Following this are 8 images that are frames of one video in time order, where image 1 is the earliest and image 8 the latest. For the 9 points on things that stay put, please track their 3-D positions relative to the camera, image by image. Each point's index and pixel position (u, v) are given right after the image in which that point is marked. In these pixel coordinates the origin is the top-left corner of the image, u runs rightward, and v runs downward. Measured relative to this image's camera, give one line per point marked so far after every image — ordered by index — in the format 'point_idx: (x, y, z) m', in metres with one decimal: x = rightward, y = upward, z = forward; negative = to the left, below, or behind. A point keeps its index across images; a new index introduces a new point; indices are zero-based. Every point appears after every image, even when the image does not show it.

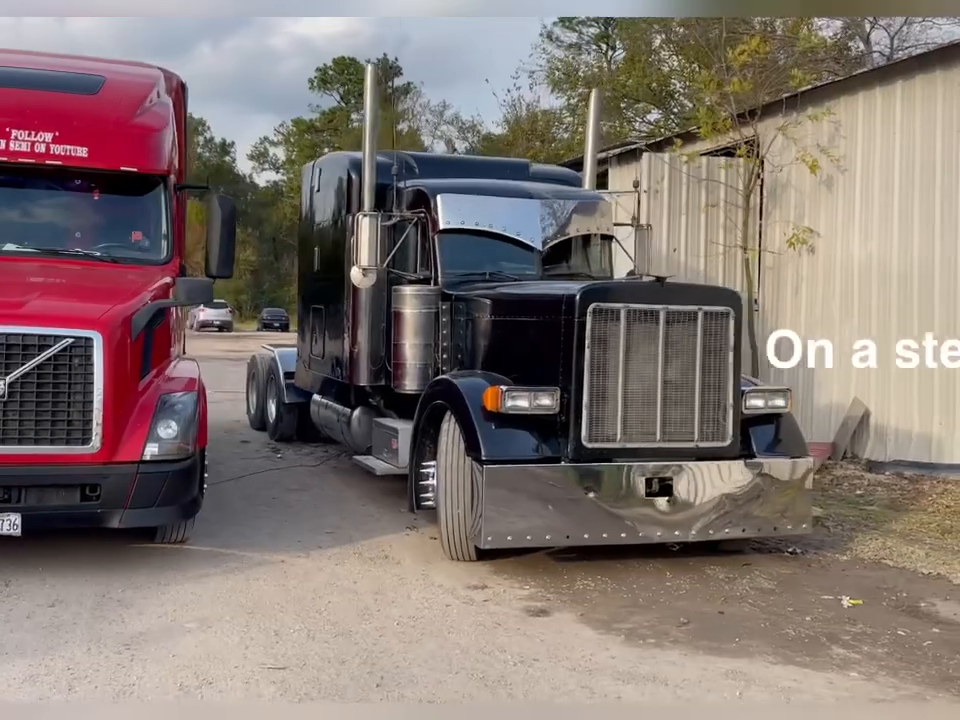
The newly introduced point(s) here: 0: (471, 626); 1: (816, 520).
0: (-0.1, -1.3, +5.0) m
1: (+2.5, -1.2, +7.8) m
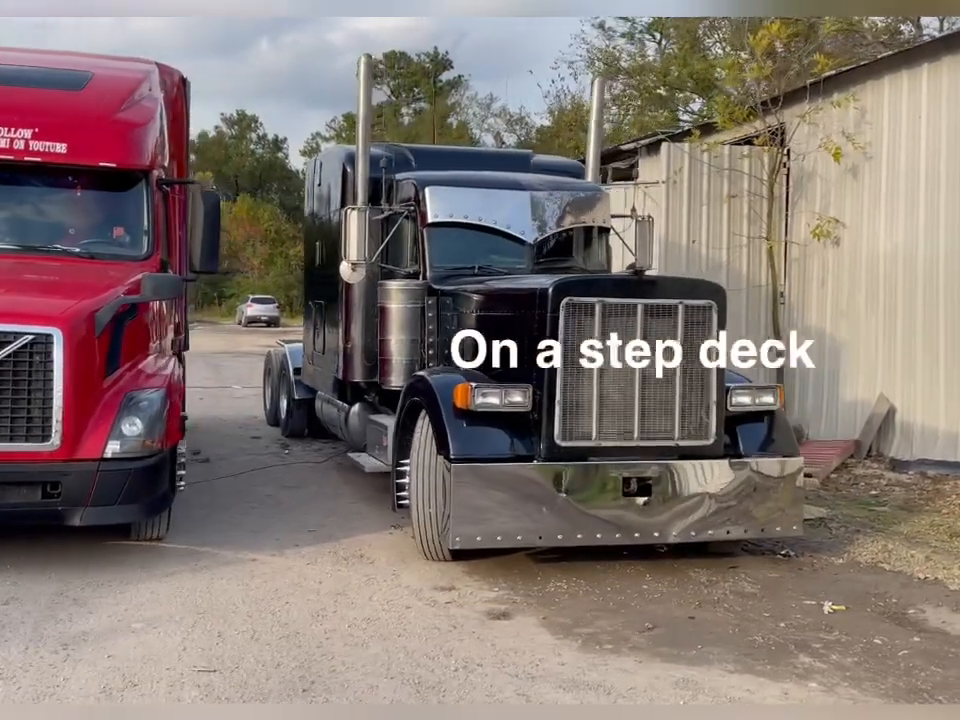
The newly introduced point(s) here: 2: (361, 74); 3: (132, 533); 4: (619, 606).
0: (-0.3, -1.2, +4.9) m
1: (+2.4, -1.1, +7.5) m
2: (-0.9, +2.2, +8.0) m
3: (-2.0, -1.0, +6.2) m
4: (+0.7, -1.3, +5.4) m
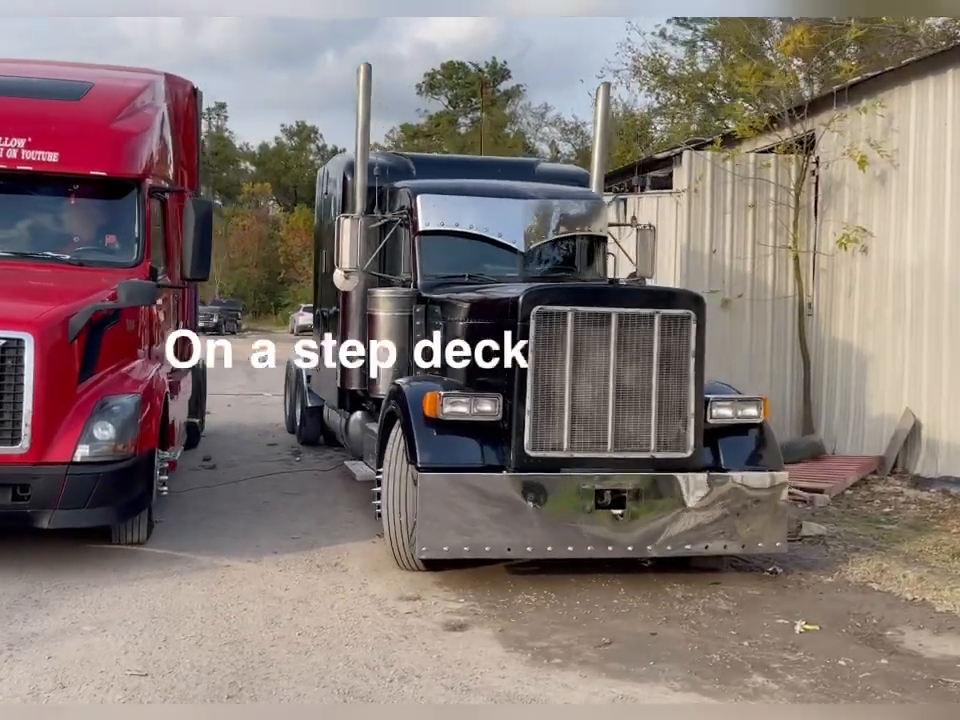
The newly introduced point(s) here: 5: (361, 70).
0: (-0.5, -1.3, +4.9) m
1: (+2.4, -1.2, +7.3) m
2: (-0.9, +2.1, +8.0) m
3: (-2.2, -1.0, +6.3) m
4: (+0.5, -1.3, +5.3) m
5: (-0.9, +2.2, +8.0) m
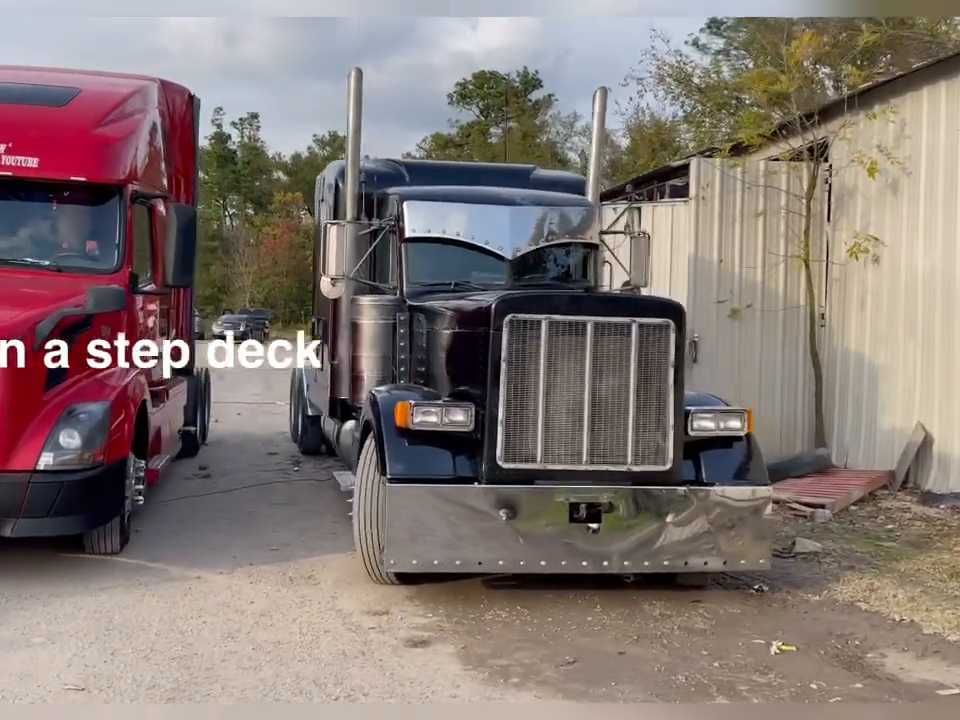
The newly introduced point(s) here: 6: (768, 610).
0: (-0.7, -1.3, +4.7) m
1: (+2.3, -1.3, +7.1) m
2: (-1.0, +2.0, +8.0) m
3: (-2.3, -1.1, +6.2) m
4: (+0.3, -1.4, +5.1) m
5: (-1.0, +2.1, +7.9) m
6: (+1.6, -1.4, +5.9) m
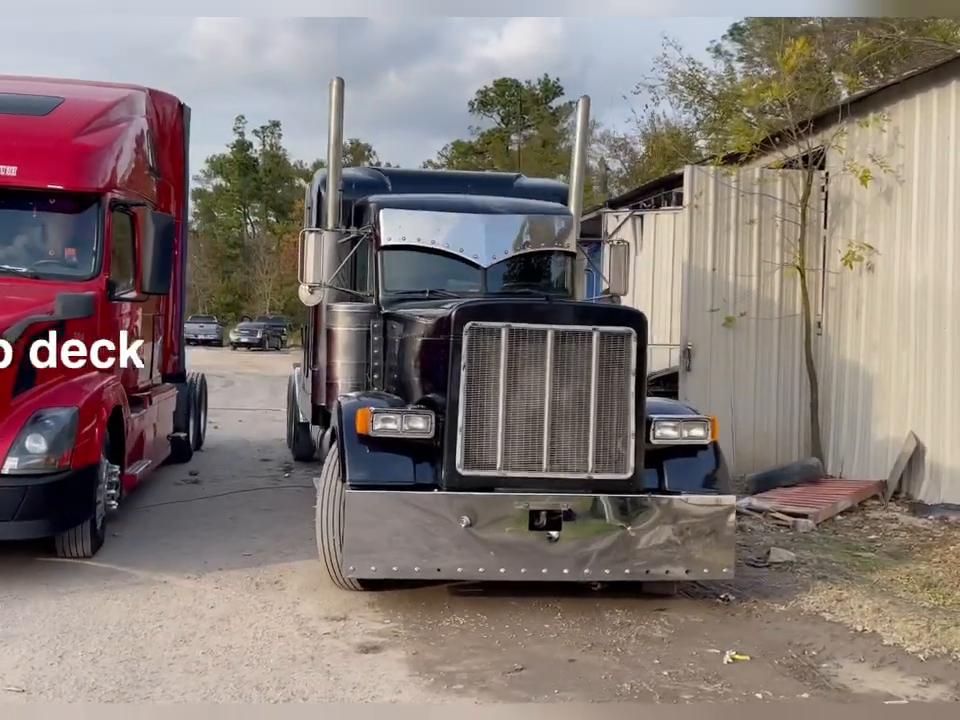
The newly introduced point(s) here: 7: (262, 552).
0: (-0.9, -1.4, +4.8) m
1: (+2.1, -1.4, +7.1) m
2: (-1.1, +2.0, +8.0) m
3: (-2.5, -1.1, +6.3) m
4: (+0.1, -1.4, +5.2) m
5: (-1.1, +2.1, +8.0) m
6: (+1.4, -1.4, +5.8) m
7: (-1.4, -1.3, +6.9) m
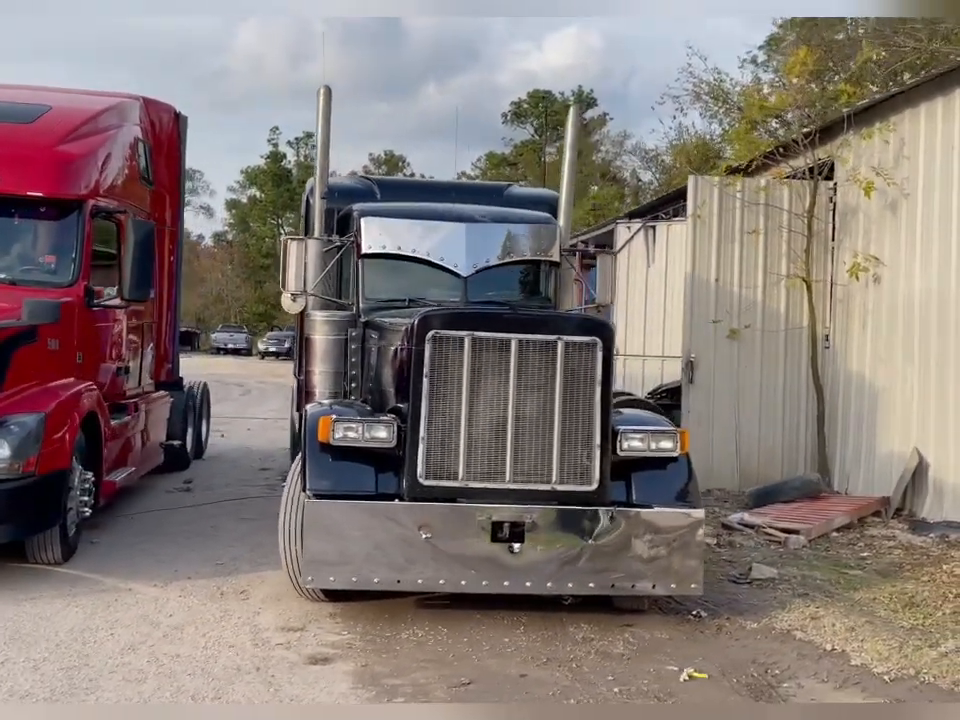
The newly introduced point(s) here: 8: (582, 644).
0: (-1.2, -1.4, +4.7) m
1: (+1.9, -1.4, +7.0) m
2: (-1.2, +1.9, +8.0) m
3: (-2.7, -1.2, +6.3) m
4: (-0.1, -1.4, +5.1) m
5: (-1.2, +2.0, +8.0) m
6: (+1.2, -1.5, +5.7) m
7: (-1.6, -1.3, +6.9) m
8: (+0.5, -1.5, +5.4) m
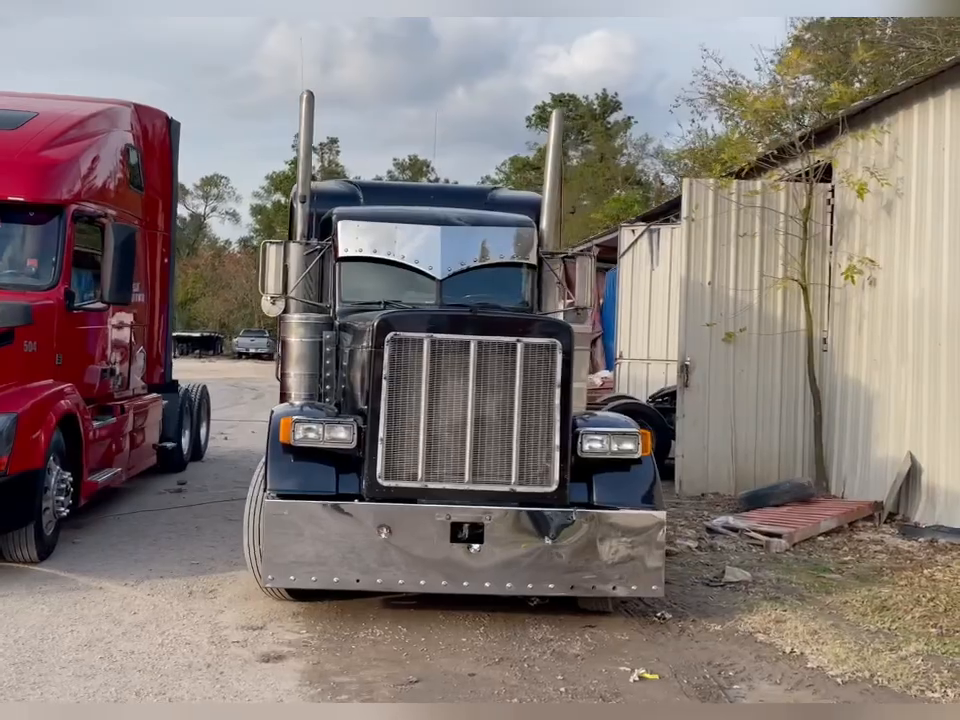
0: (-1.4, -1.4, +4.8) m
1: (+1.7, -1.5, +6.9) m
2: (-1.4, +1.9, +8.1) m
3: (-2.9, -1.2, +6.4) m
4: (-0.3, -1.4, +5.1) m
5: (-1.4, +2.0, +8.1) m
6: (+1.0, -1.5, +5.7) m
7: (-1.8, -1.3, +6.9) m
8: (+0.3, -1.5, +5.5) m
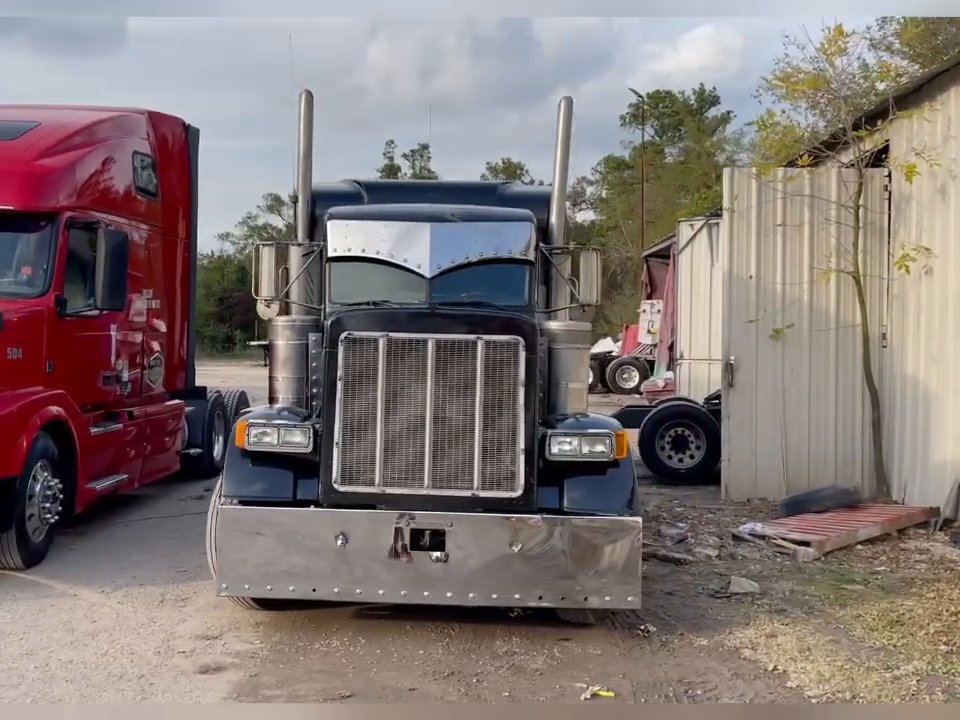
0: (-1.7, -1.4, +4.7) m
1: (+1.7, -1.4, +6.5) m
2: (-1.3, +1.9, +8.0) m
3: (-3.0, -1.2, +6.5) m
4: (-0.6, -1.4, +4.9) m
5: (-1.3, +2.0, +8.0) m
6: (+0.8, -1.5, +5.4) m
7: (-1.8, -1.3, +6.8) m
8: (+0.1, -1.5, +5.2) m
